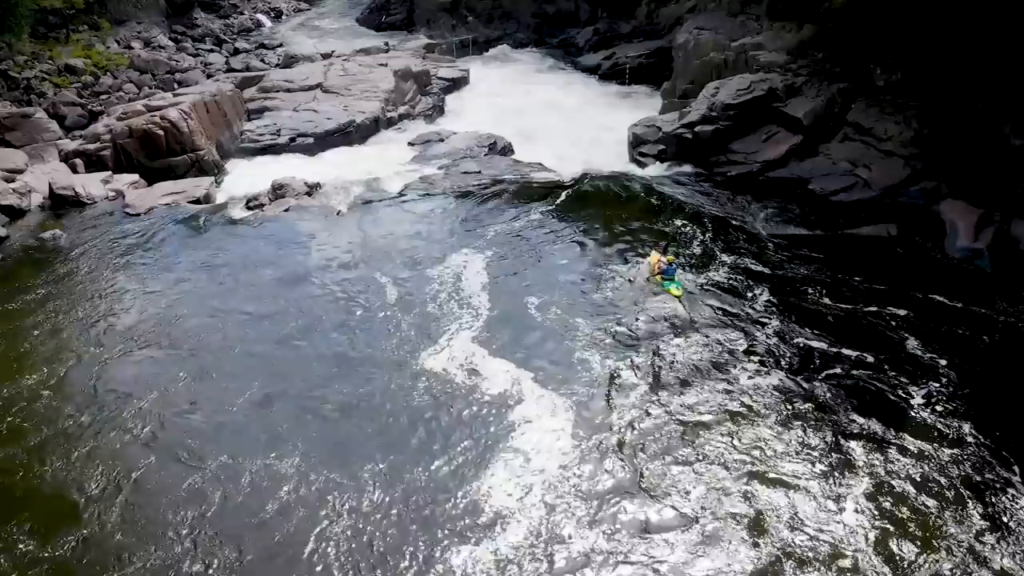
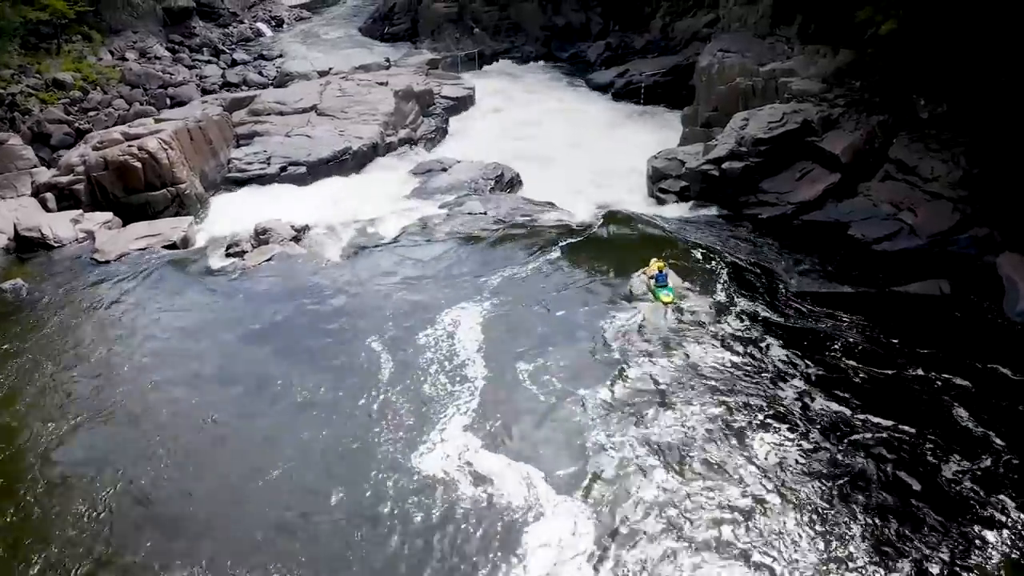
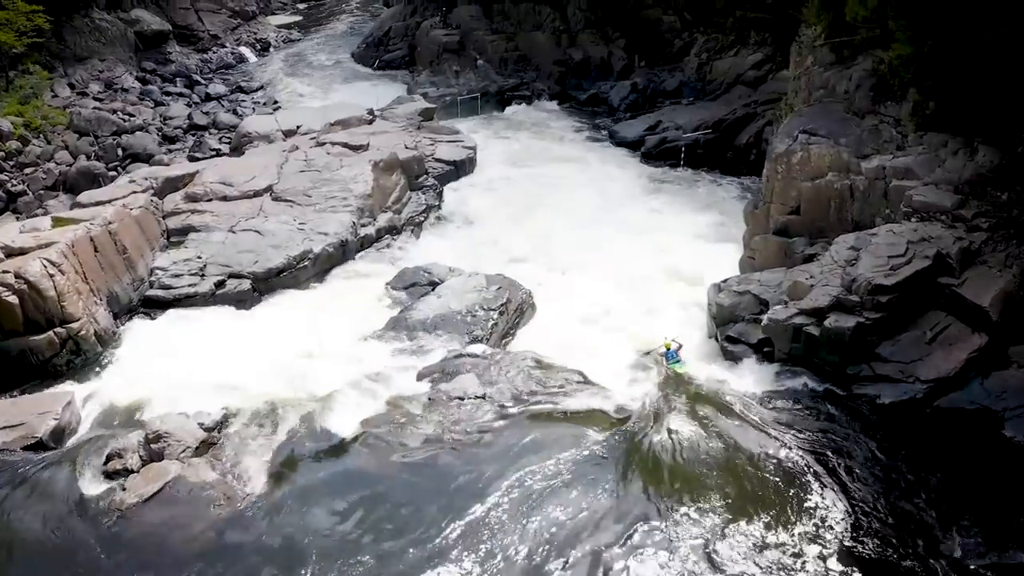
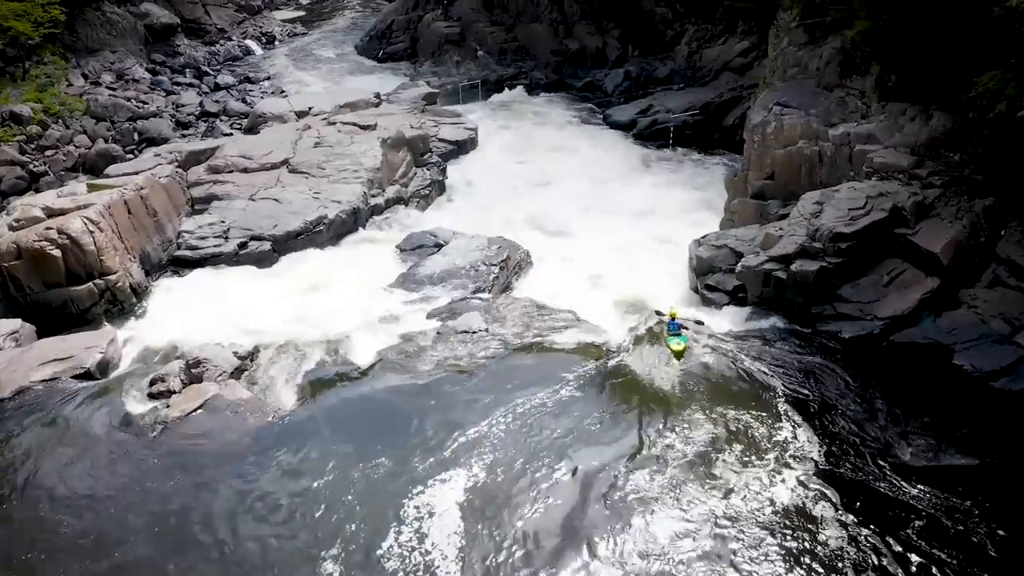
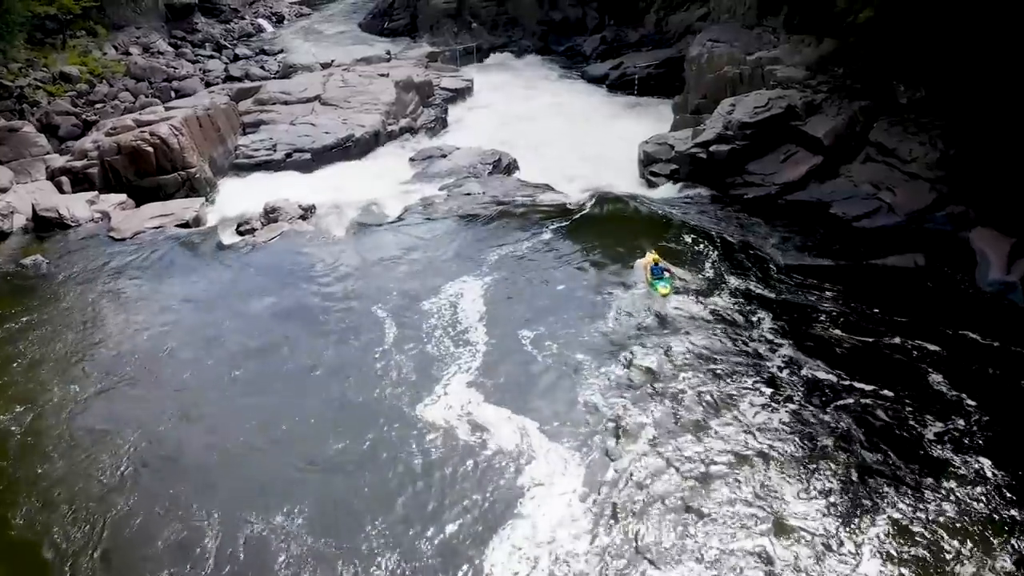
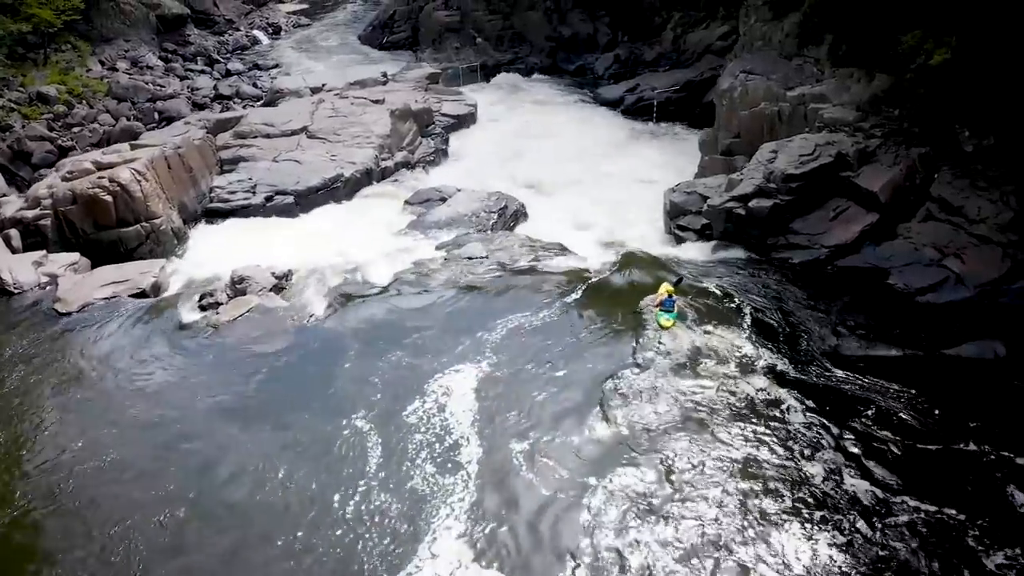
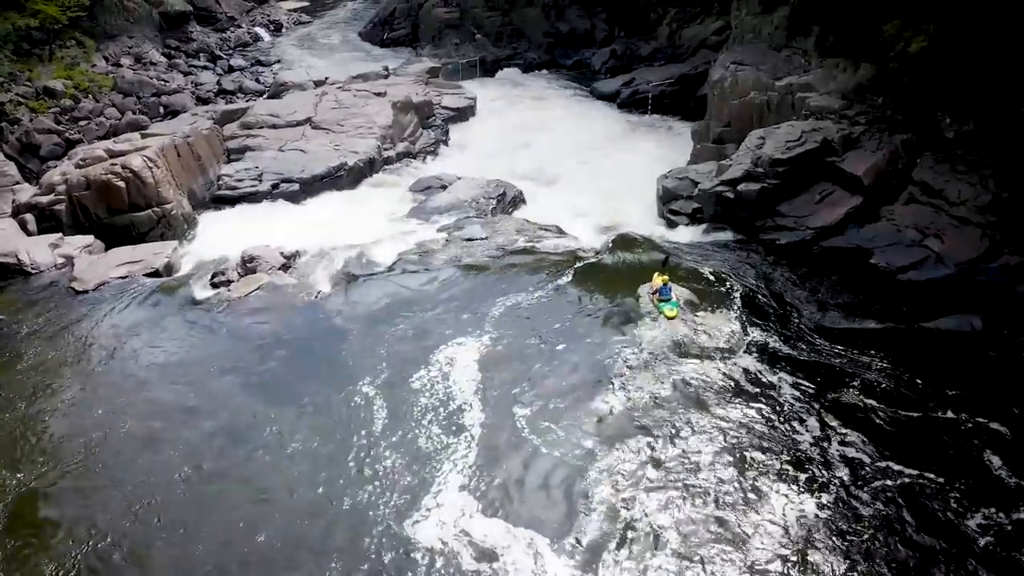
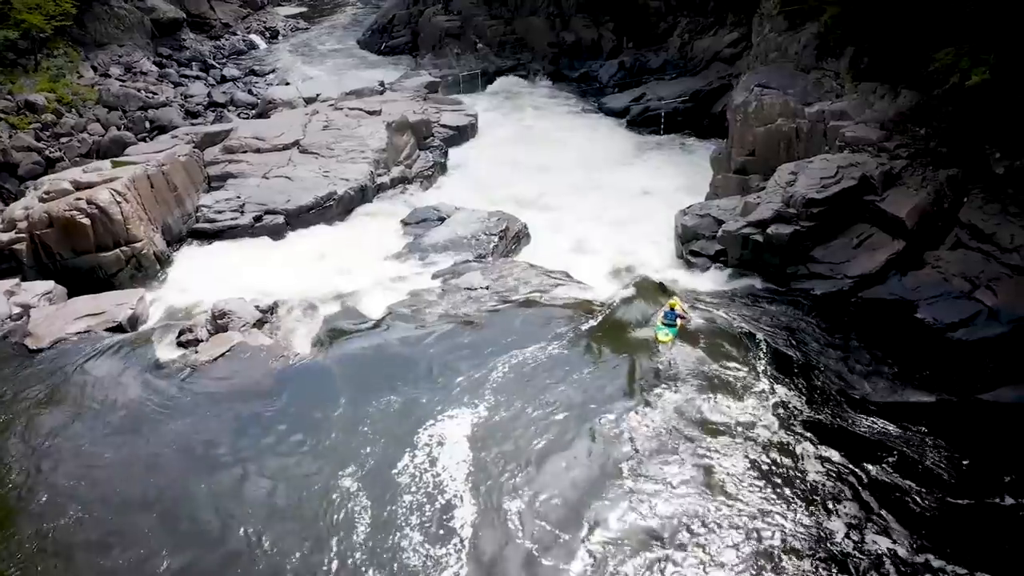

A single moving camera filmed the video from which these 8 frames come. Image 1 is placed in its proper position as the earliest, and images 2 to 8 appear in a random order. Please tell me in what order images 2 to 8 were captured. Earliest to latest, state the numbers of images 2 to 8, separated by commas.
5, 2, 7, 6, 8, 4, 3
